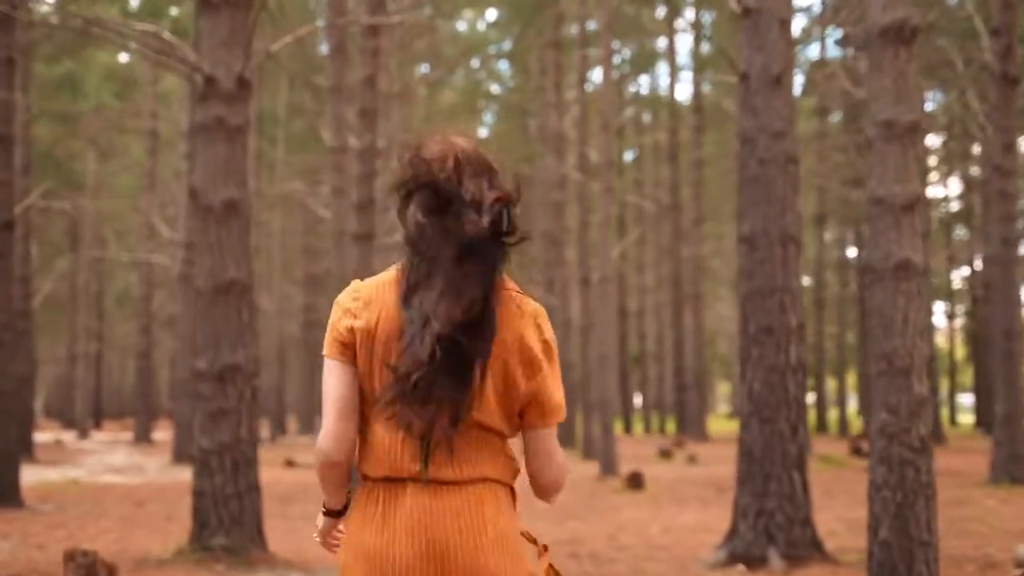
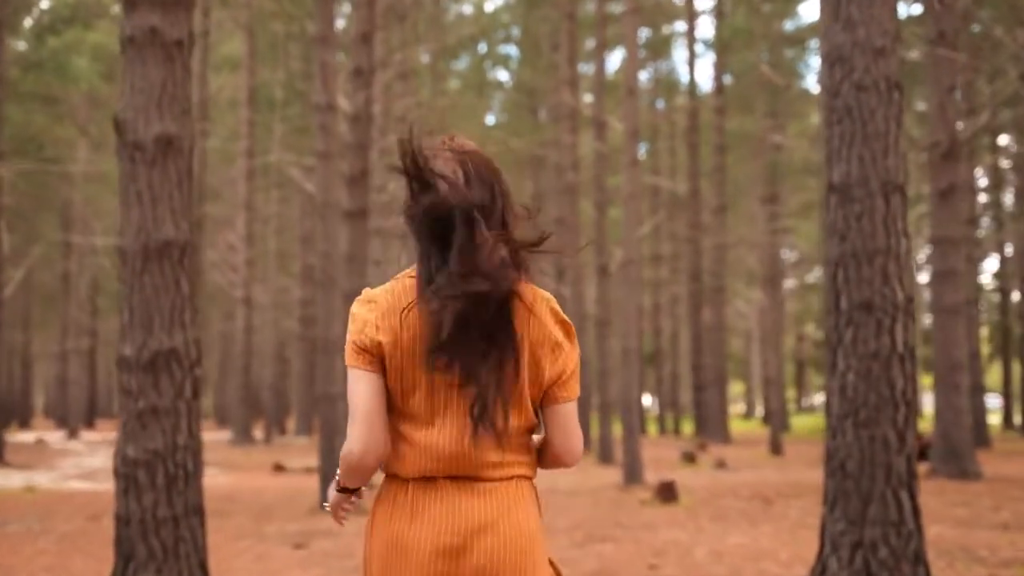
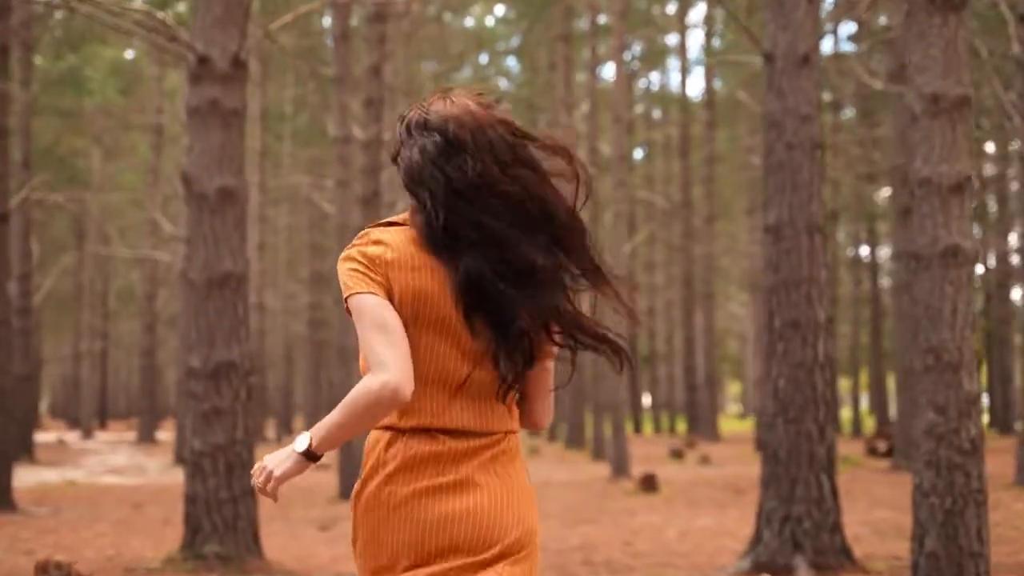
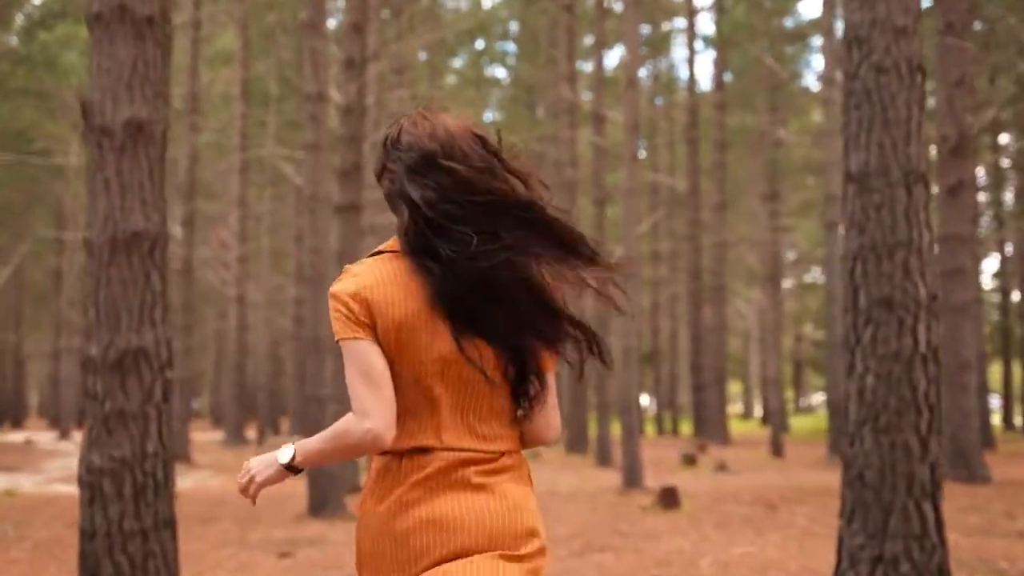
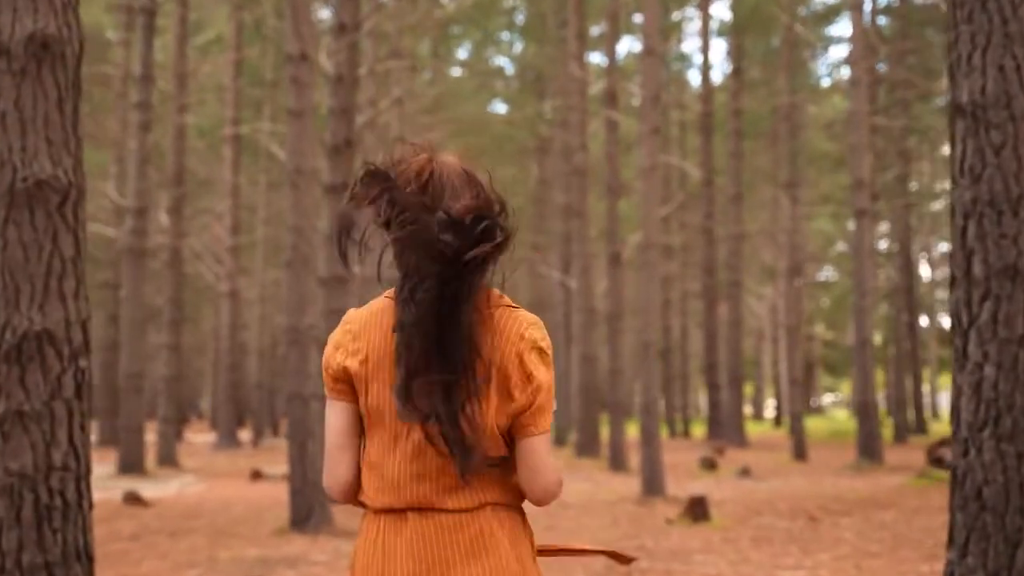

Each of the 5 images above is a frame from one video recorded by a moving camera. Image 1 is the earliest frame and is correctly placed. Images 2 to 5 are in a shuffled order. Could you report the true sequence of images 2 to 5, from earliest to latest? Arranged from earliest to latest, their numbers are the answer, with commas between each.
3, 2, 4, 5
